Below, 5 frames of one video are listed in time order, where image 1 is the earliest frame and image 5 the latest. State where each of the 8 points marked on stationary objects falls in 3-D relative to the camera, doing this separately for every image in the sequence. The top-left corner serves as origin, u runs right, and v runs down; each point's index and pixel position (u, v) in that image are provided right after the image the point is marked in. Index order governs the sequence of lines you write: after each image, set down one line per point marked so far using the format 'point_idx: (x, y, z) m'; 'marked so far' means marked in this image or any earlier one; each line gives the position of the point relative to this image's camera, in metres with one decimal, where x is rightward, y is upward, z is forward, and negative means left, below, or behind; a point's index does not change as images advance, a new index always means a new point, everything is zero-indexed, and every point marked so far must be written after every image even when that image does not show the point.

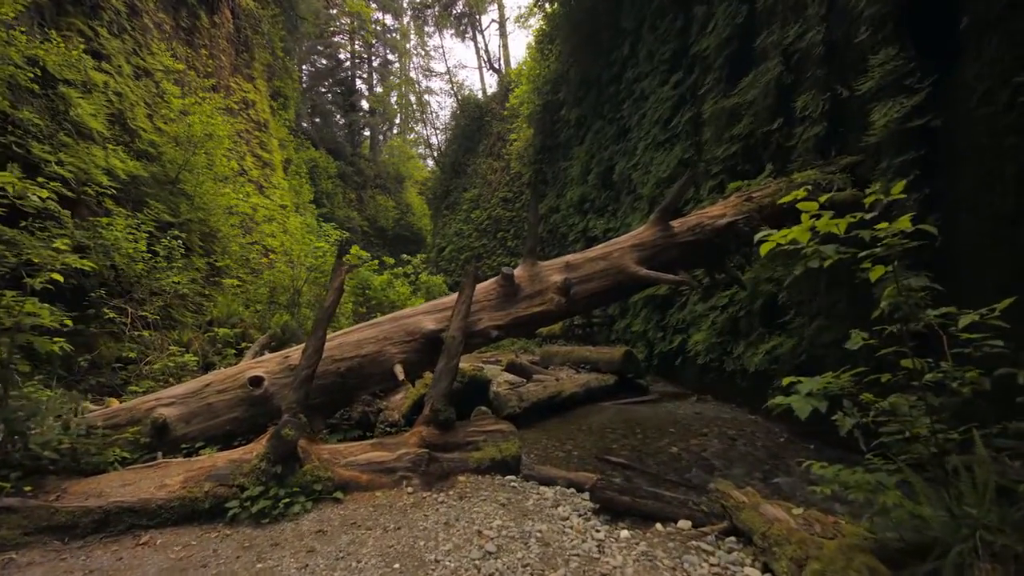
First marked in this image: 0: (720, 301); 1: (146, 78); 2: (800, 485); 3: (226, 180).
0: (+2.7, -0.2, +6.6) m
1: (-6.7, +3.8, +9.4) m
2: (+2.1, -1.4, +3.7) m
3: (-5.9, +2.3, +10.5) m
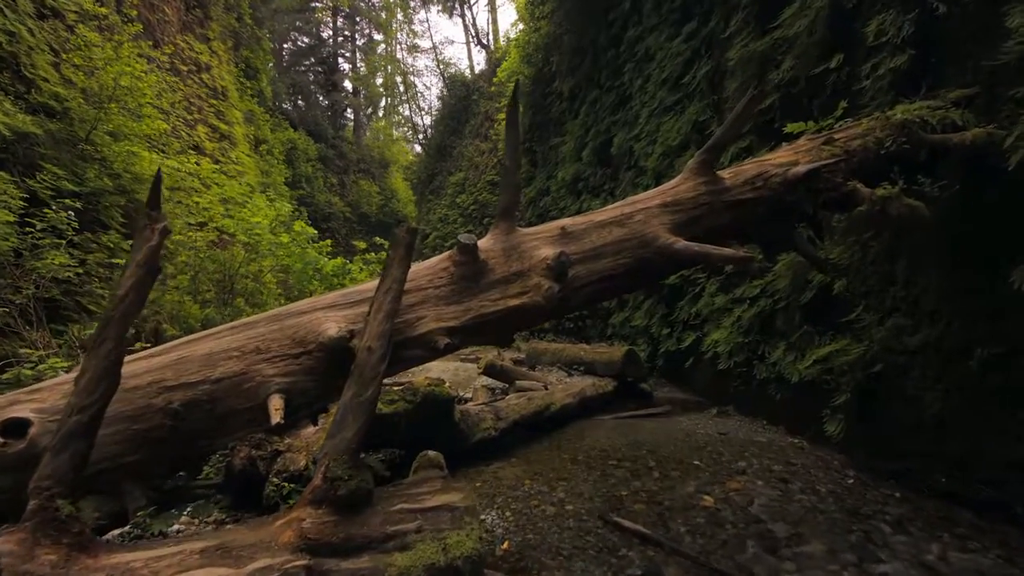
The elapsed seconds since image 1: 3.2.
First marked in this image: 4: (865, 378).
0: (+2.4, 0.0, +5.3) m
1: (-7.0, +4.1, +7.8) m
2: (+1.9, -1.3, +2.4) m
3: (-6.2, +2.5, +9.0) m
4: (+2.5, -0.6, +3.7) m
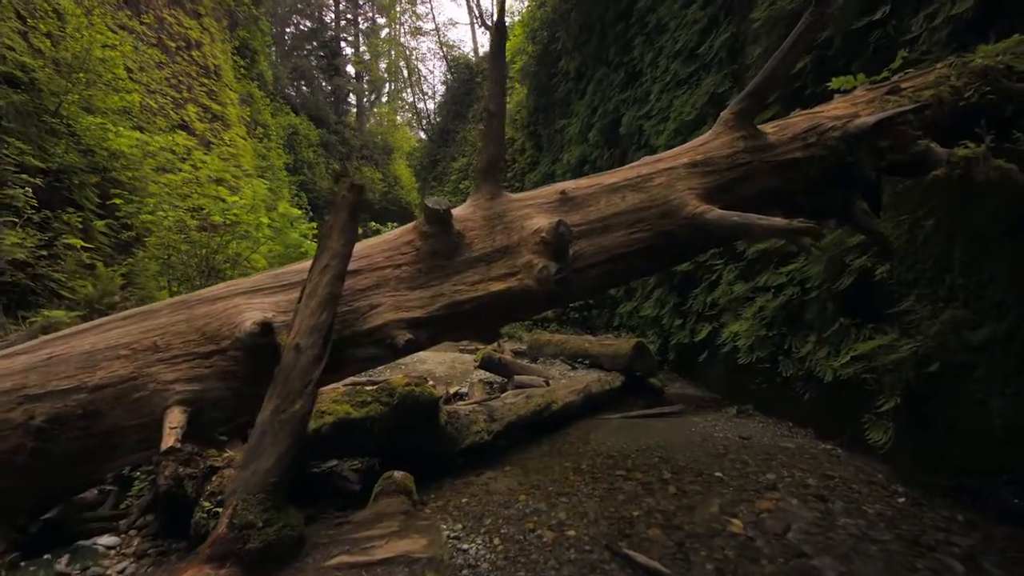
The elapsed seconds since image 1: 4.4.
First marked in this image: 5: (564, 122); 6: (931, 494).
0: (+2.4, +0.1, +4.7) m
1: (-6.9, +4.3, +7.3) m
2: (+1.8, -1.3, +1.9) m
3: (-6.2, +2.8, +8.5) m
4: (+2.5, -0.6, +3.2) m
5: (+1.3, +4.0, +12.3) m
6: (+2.6, -1.3, +3.2) m
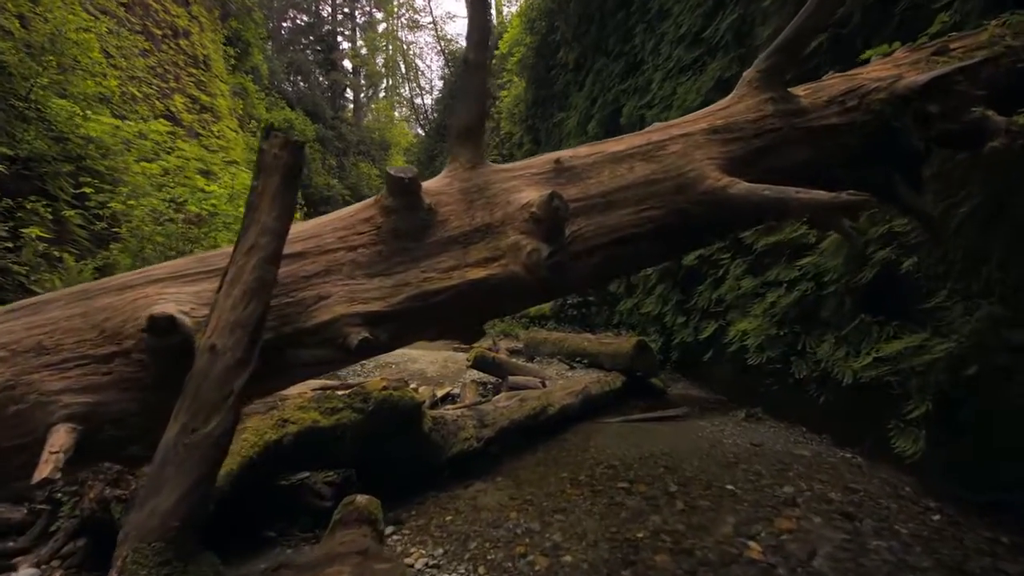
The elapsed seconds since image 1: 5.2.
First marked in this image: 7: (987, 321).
0: (+2.4, +0.1, +4.4) m
1: (-7.0, +4.4, +6.9) m
2: (+1.8, -1.2, +1.6) m
3: (-6.2, +2.9, +8.1) m
4: (+2.4, -0.5, +2.9) m
5: (+1.2, +4.1, +11.9) m
6: (+2.5, -1.2, +2.8) m
7: (+2.6, -0.2, +2.8) m
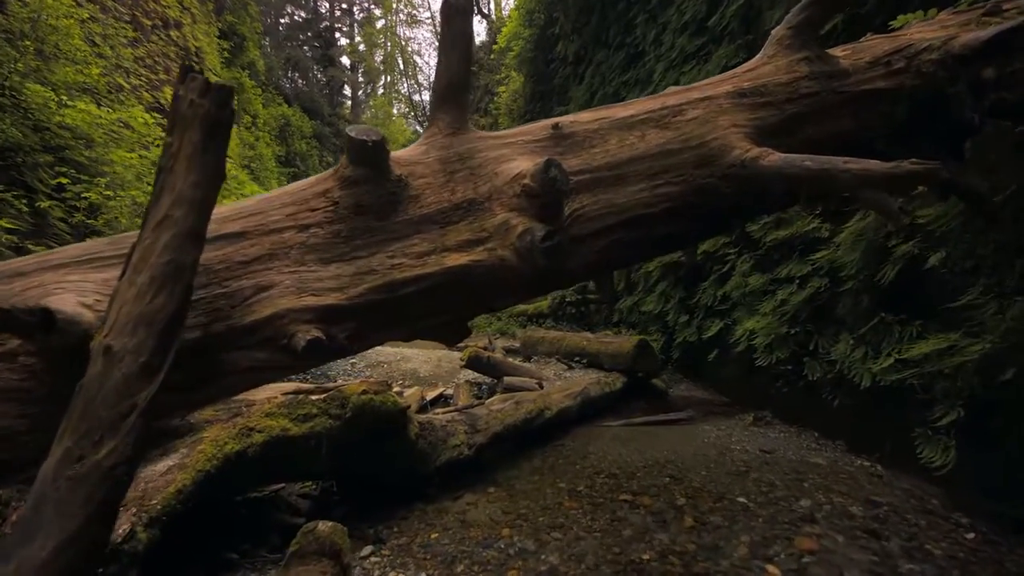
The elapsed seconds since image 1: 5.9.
0: (+2.3, +0.2, +4.2) m
1: (-7.0, +4.4, +6.6) m
2: (+1.7, -1.2, +1.3) m
3: (-6.3, +2.9, +7.9) m
4: (+2.4, -0.5, +2.6) m
5: (+1.1, +4.1, +11.7) m
6: (+2.5, -1.2, +2.6) m
7: (+2.6, -0.1, +2.5) m
